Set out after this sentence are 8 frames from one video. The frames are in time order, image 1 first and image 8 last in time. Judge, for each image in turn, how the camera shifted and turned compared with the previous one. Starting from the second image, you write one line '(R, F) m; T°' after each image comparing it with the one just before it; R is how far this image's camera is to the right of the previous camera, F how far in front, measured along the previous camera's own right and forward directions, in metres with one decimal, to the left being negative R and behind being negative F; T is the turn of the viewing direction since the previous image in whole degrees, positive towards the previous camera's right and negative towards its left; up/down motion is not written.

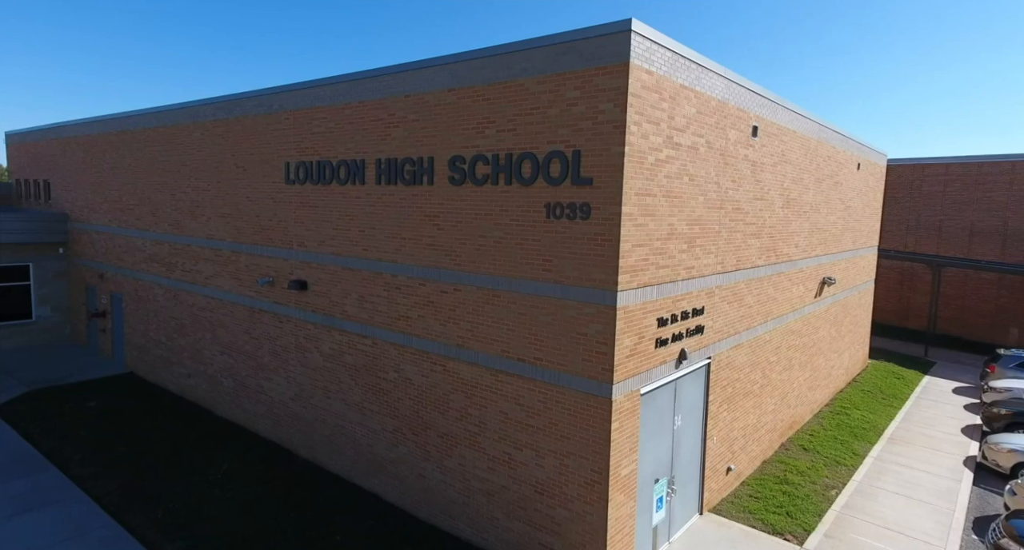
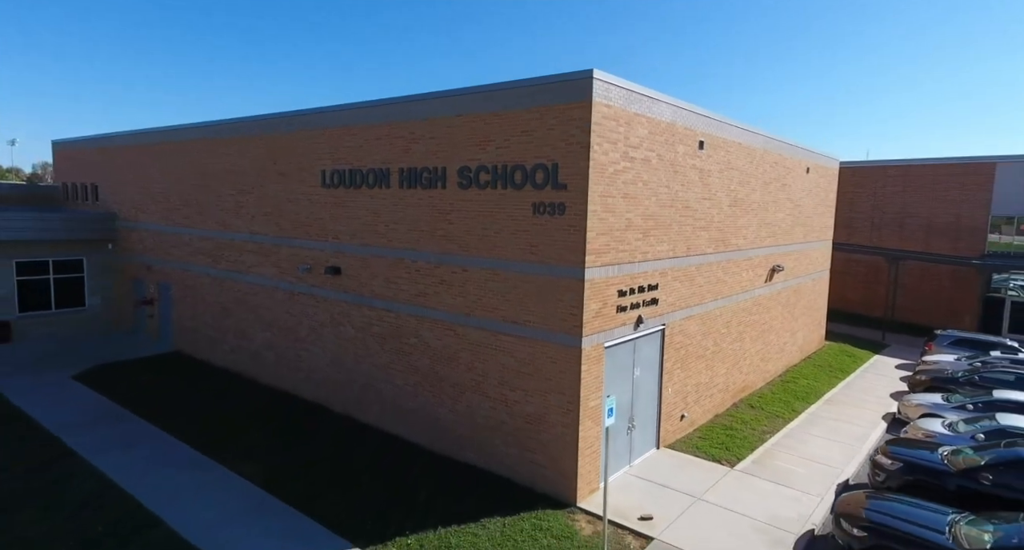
(0.0, -2.5) m; 0°
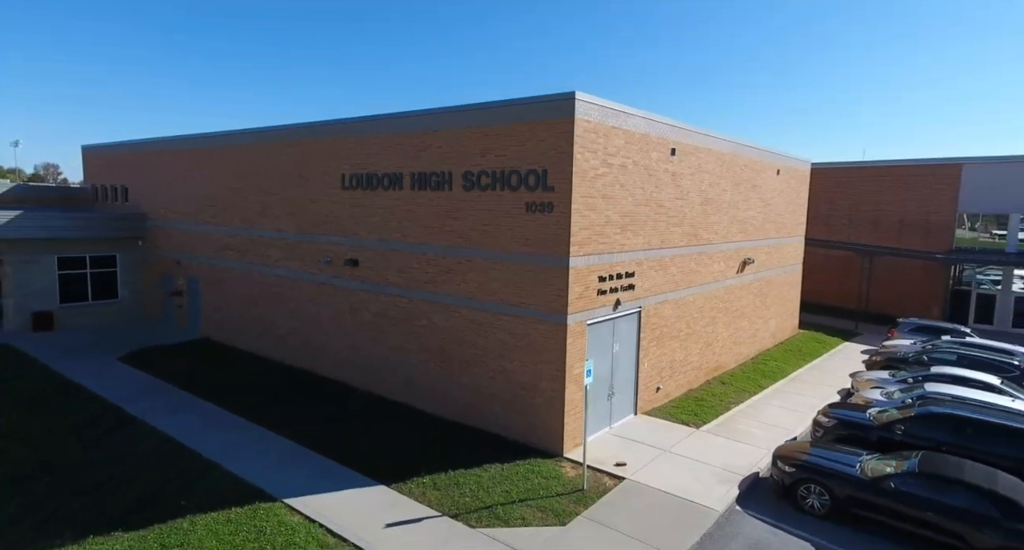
(0.0, -1.9) m; 0°
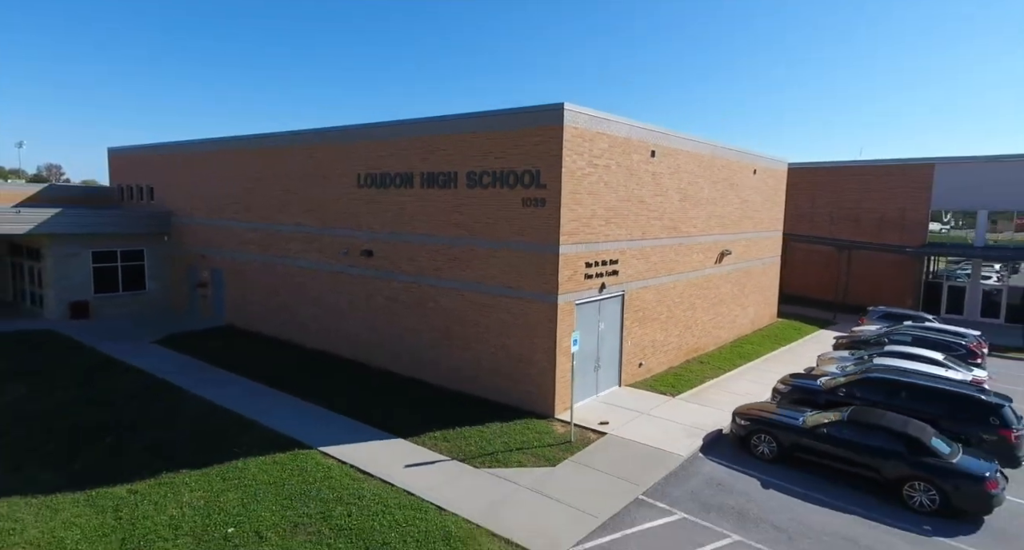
(0.0, -1.8) m; 0°
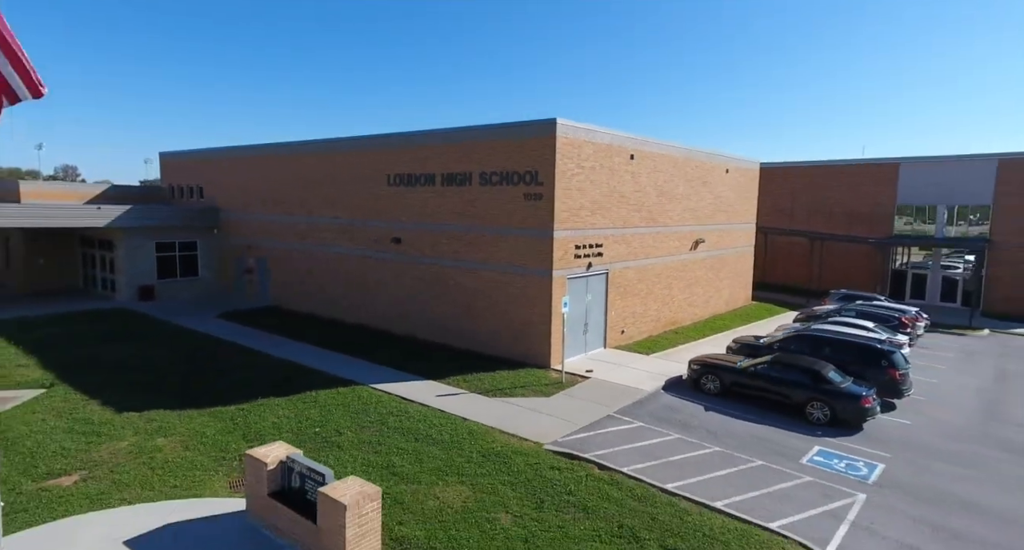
(0.0, -3.6) m; 0°
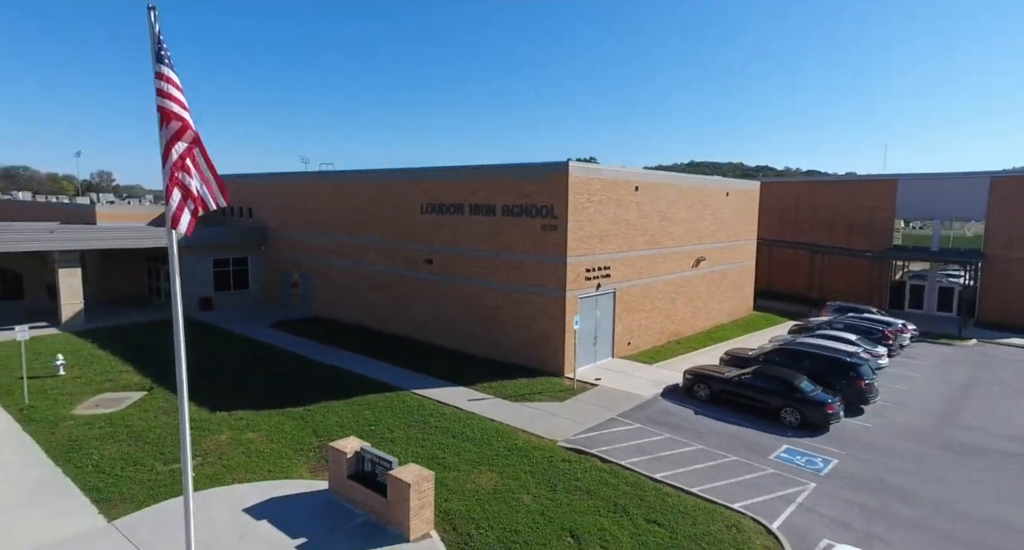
(0.0, -2.7) m; -2°
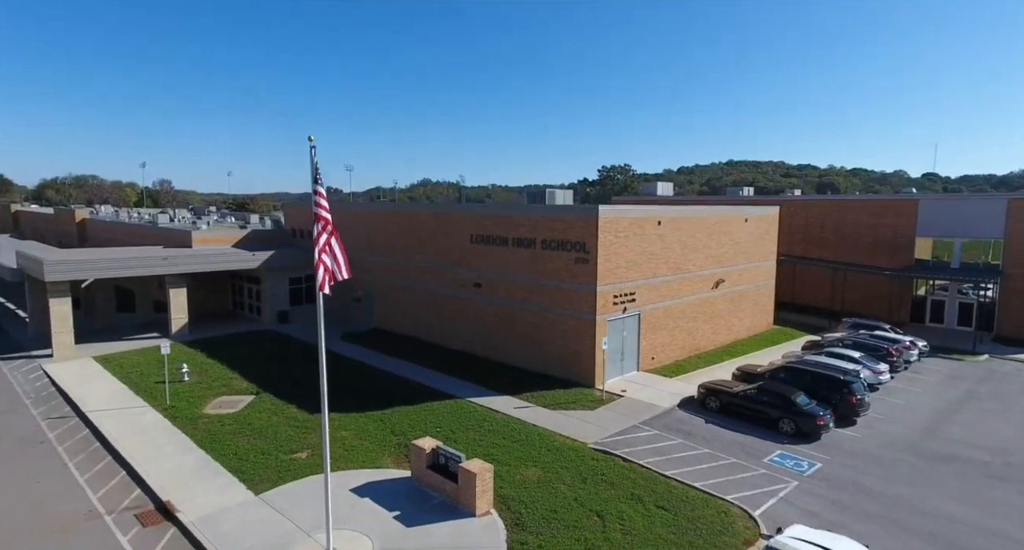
(-0.1, -3.5) m; -3°
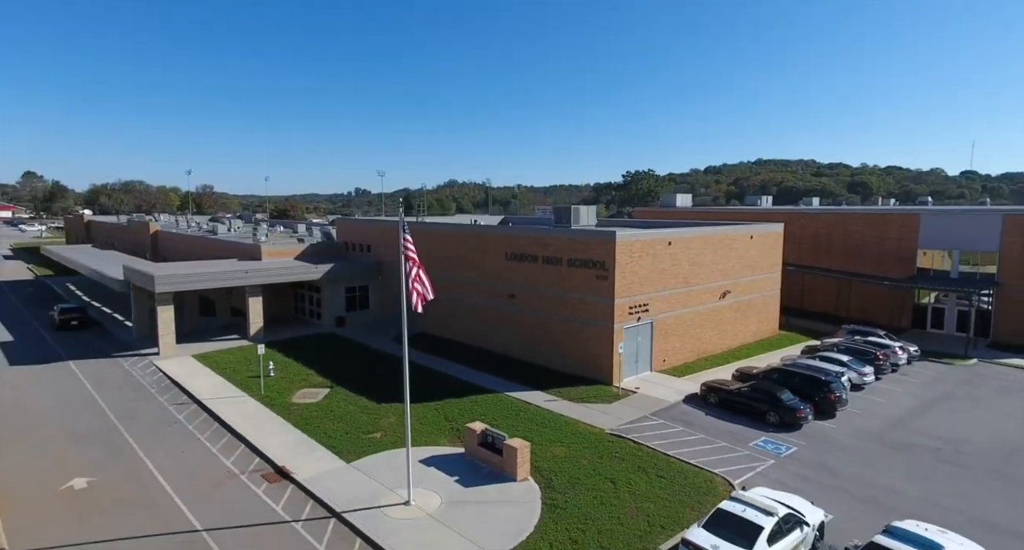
(-0.2, -4.1) m; -2°
